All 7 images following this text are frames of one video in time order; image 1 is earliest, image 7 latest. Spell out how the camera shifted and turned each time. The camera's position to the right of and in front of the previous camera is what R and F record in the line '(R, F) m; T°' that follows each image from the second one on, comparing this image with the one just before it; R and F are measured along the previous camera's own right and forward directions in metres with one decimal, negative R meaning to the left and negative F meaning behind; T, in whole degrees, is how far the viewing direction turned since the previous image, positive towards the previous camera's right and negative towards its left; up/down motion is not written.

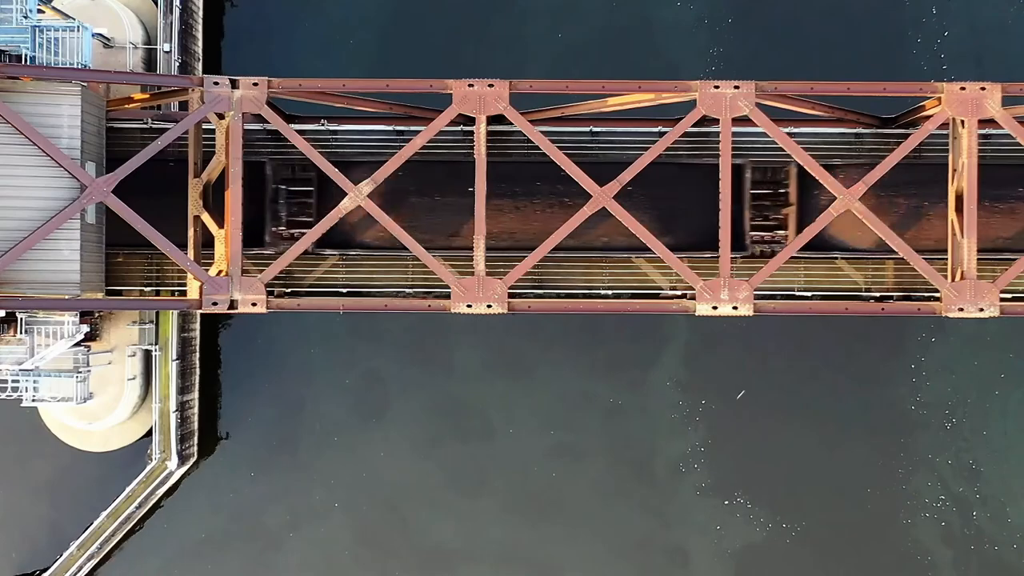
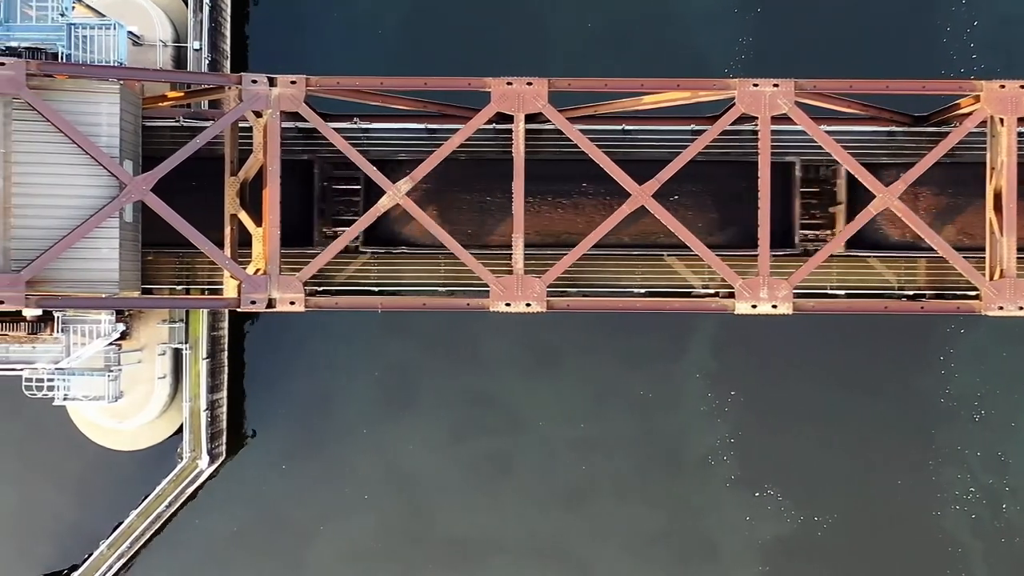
(-0.7, 0.0) m; 0°
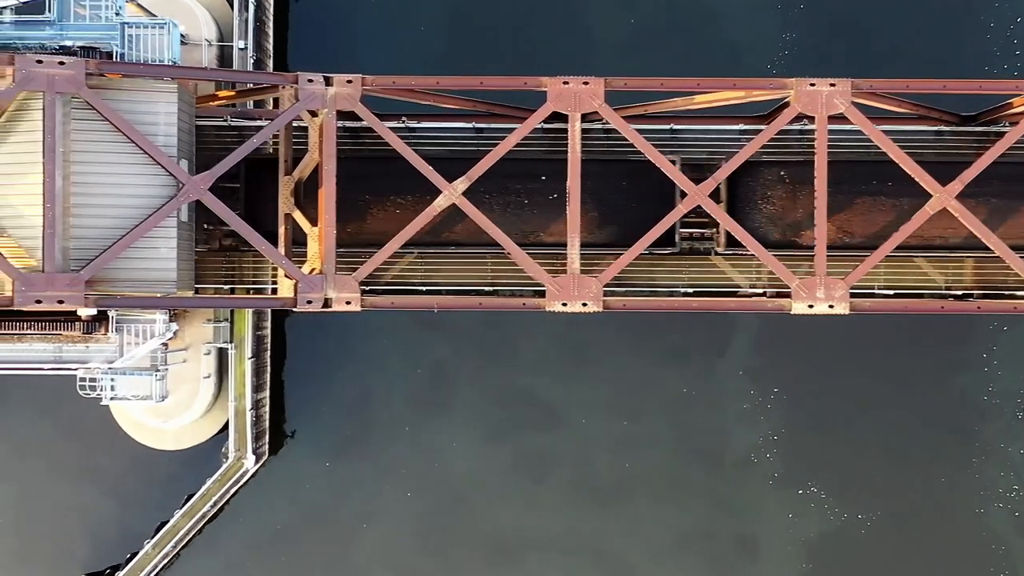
(-1.0, 0.0) m; 0°
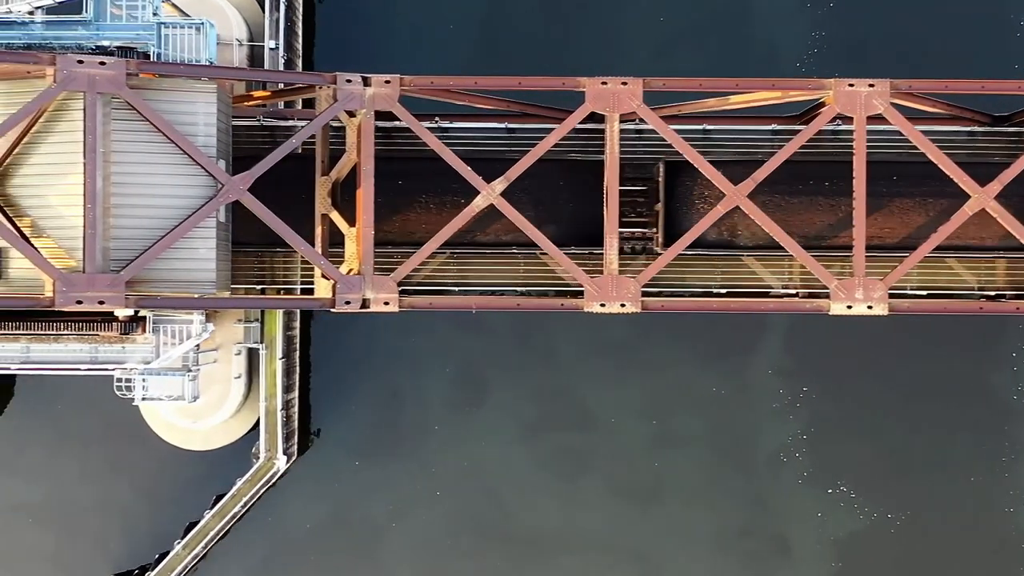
(-0.7, 0.0) m; 0°
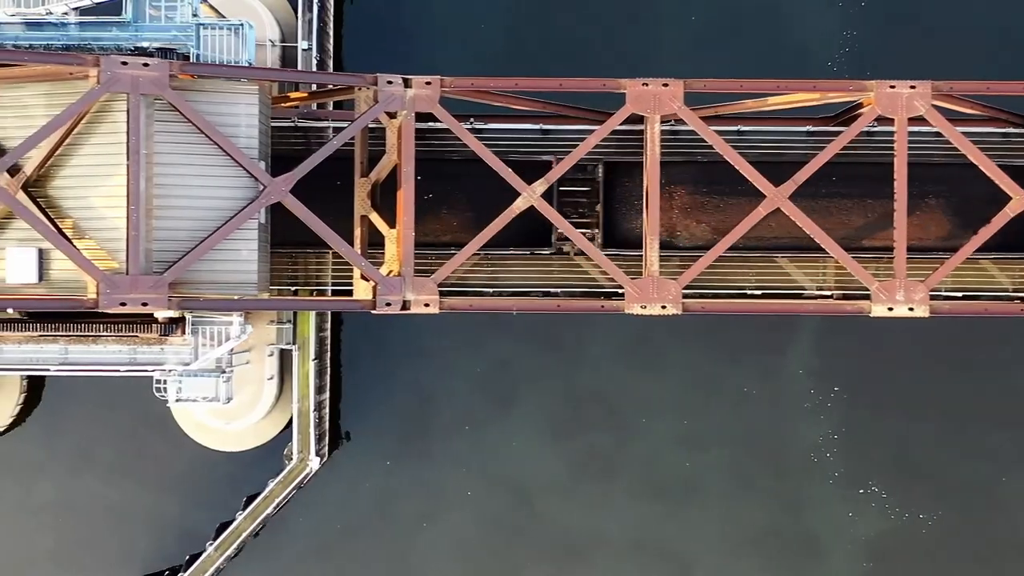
(-0.7, 0.0) m; 0°
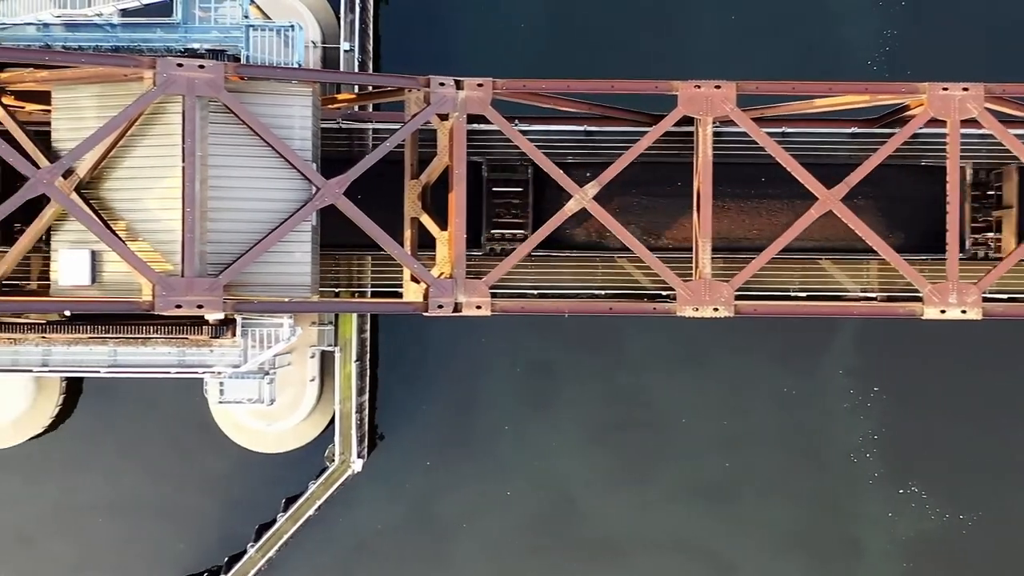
(-0.9, 0.0) m; 0°
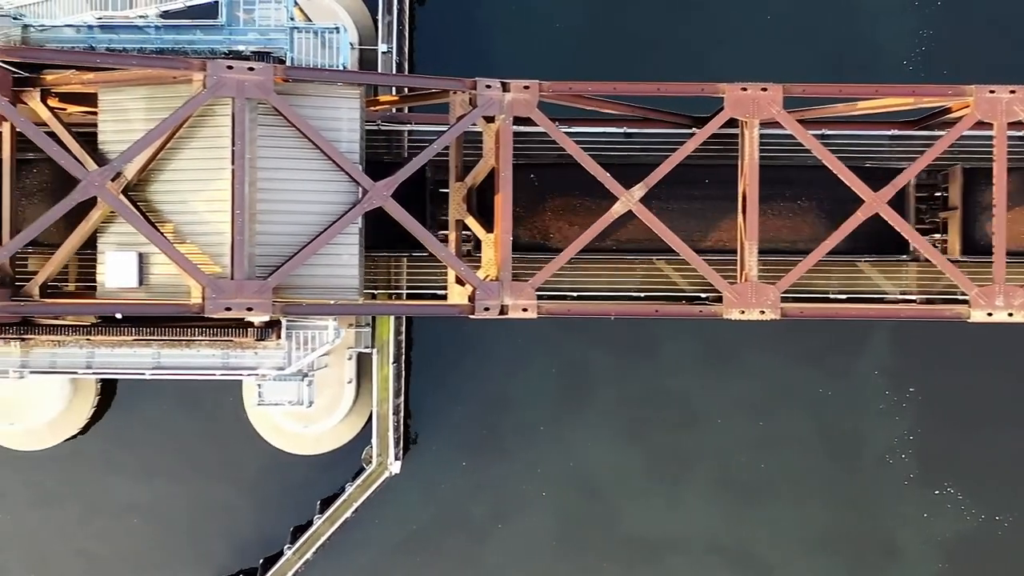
(-0.8, 0.0) m; 0°
